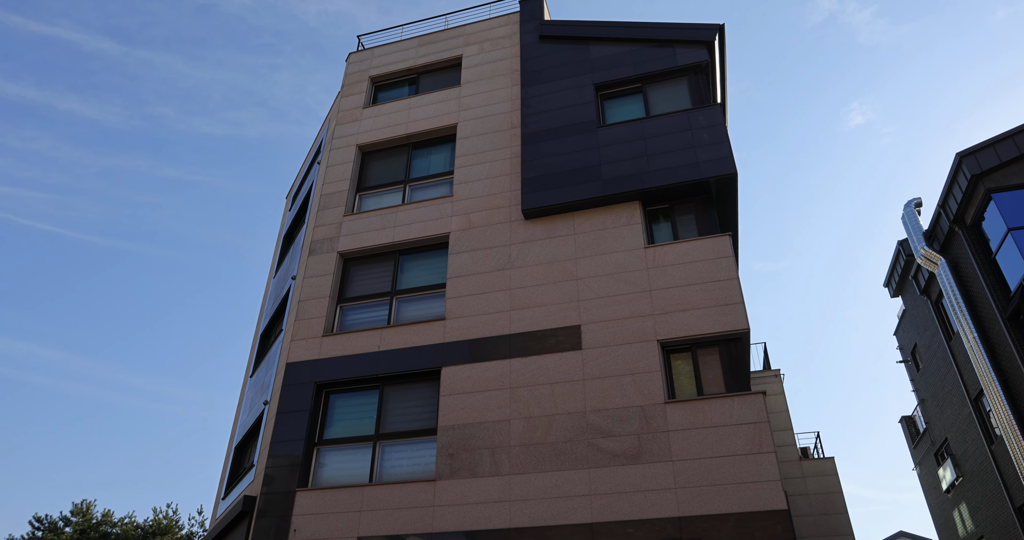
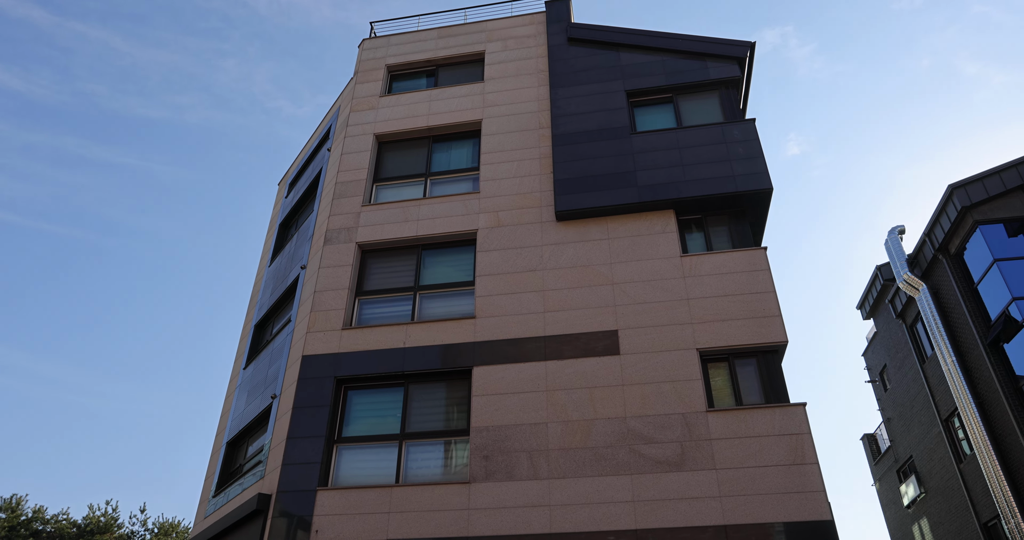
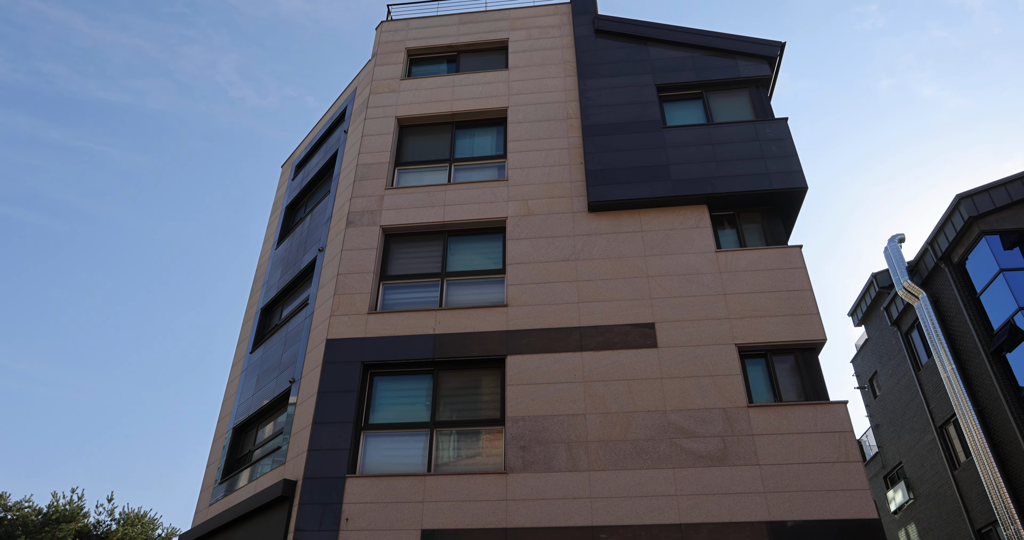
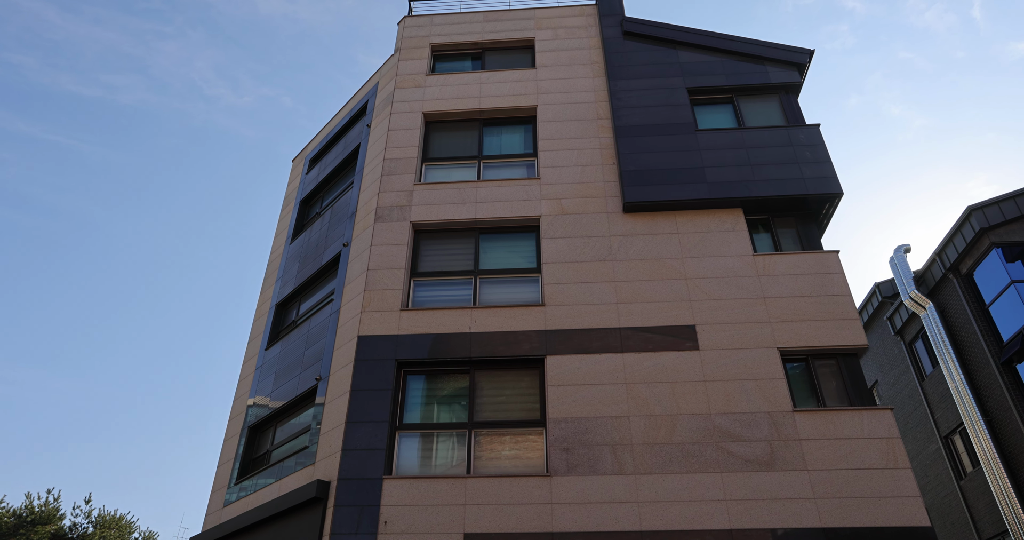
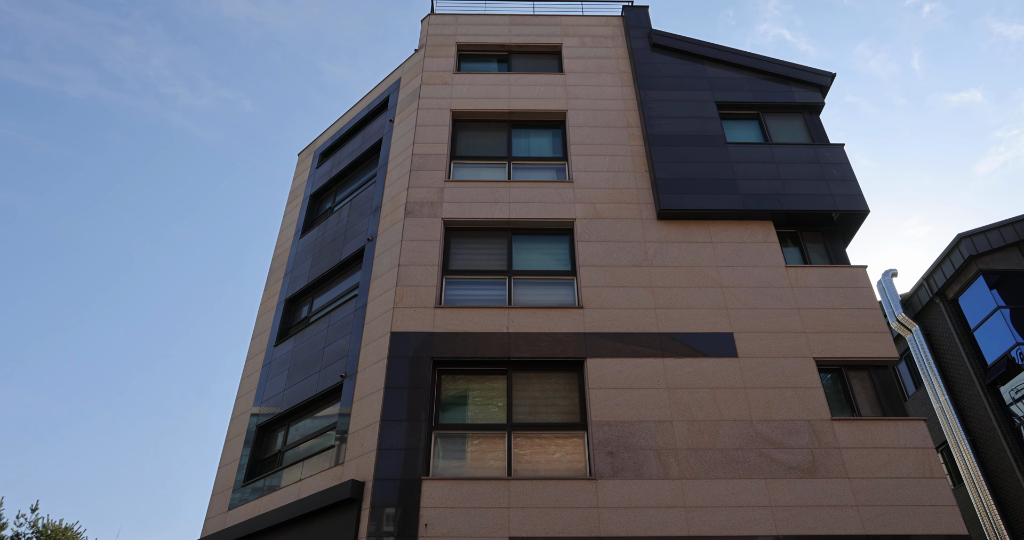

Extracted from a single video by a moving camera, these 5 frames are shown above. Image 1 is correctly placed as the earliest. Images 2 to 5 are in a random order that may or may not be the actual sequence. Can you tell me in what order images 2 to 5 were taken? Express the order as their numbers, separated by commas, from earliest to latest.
2, 3, 4, 5
